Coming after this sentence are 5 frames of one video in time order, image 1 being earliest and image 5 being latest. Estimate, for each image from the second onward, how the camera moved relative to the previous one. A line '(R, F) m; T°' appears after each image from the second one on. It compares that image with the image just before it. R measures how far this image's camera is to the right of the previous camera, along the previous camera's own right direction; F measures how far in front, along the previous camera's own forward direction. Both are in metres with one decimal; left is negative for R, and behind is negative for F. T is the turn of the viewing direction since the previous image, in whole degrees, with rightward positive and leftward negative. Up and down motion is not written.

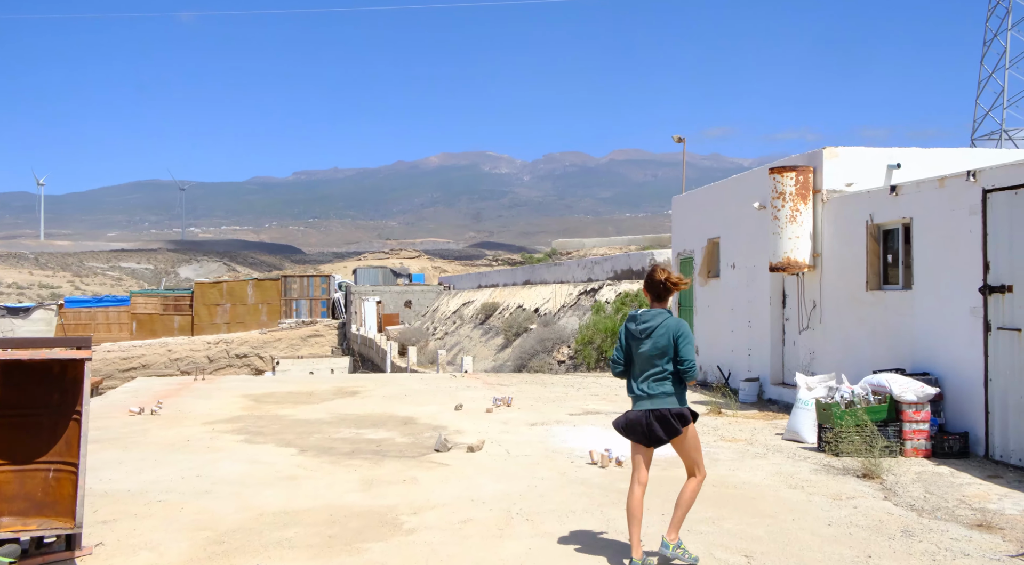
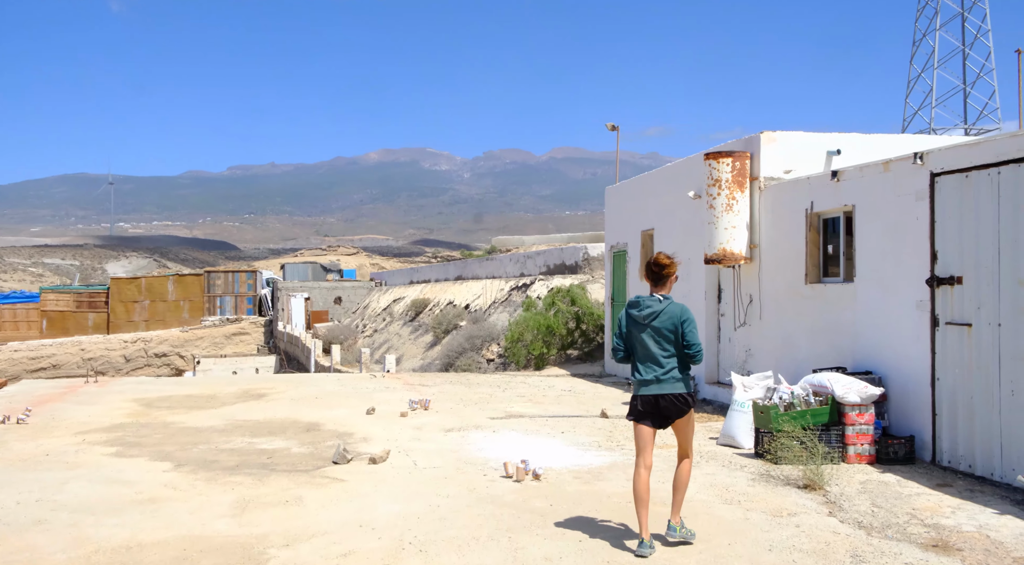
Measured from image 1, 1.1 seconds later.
(+0.3, +0.9) m; +4°
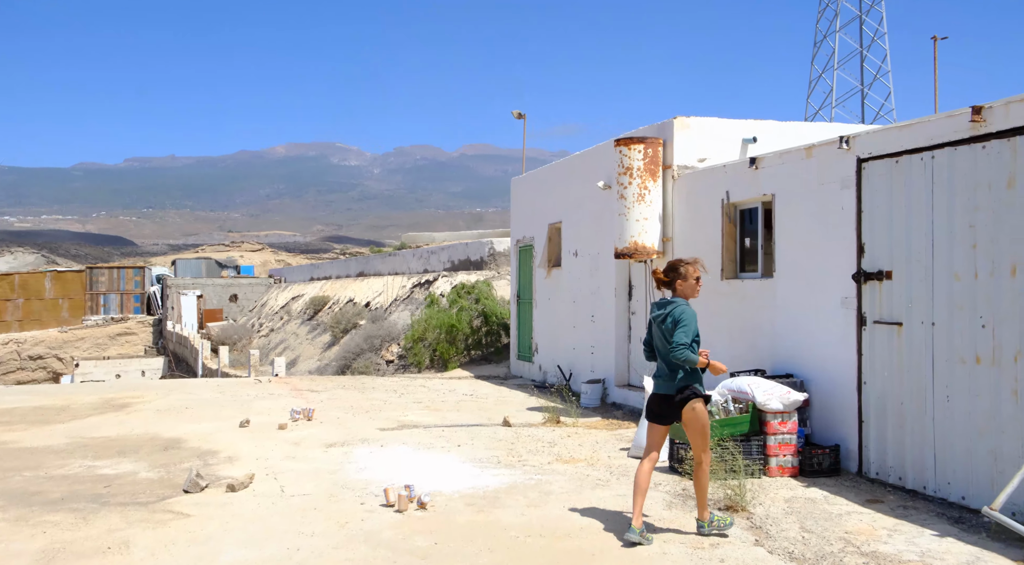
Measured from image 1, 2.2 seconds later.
(+0.2, +1.0) m; +5°
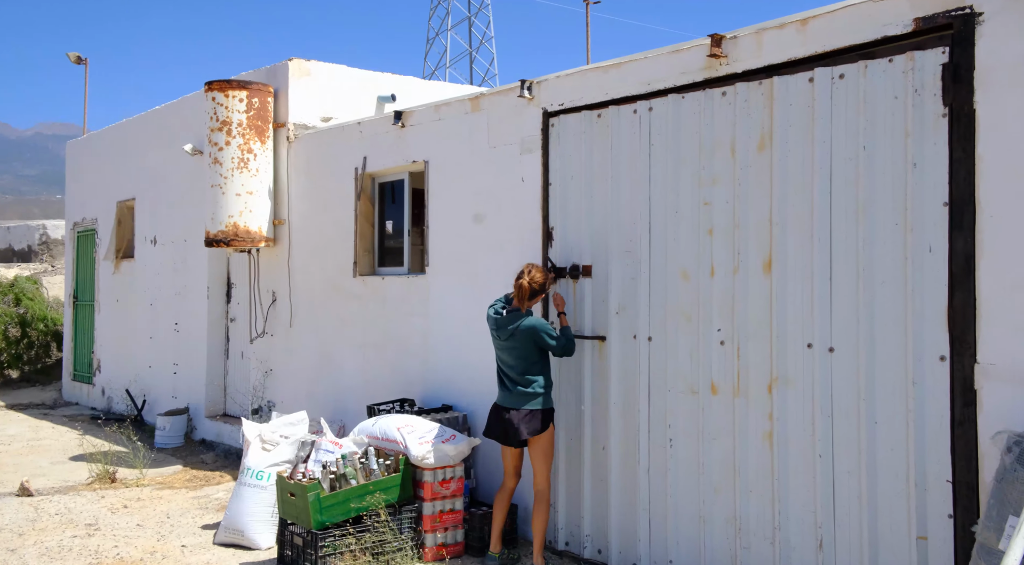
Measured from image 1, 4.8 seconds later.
(+0.4, +2.8) m; +23°
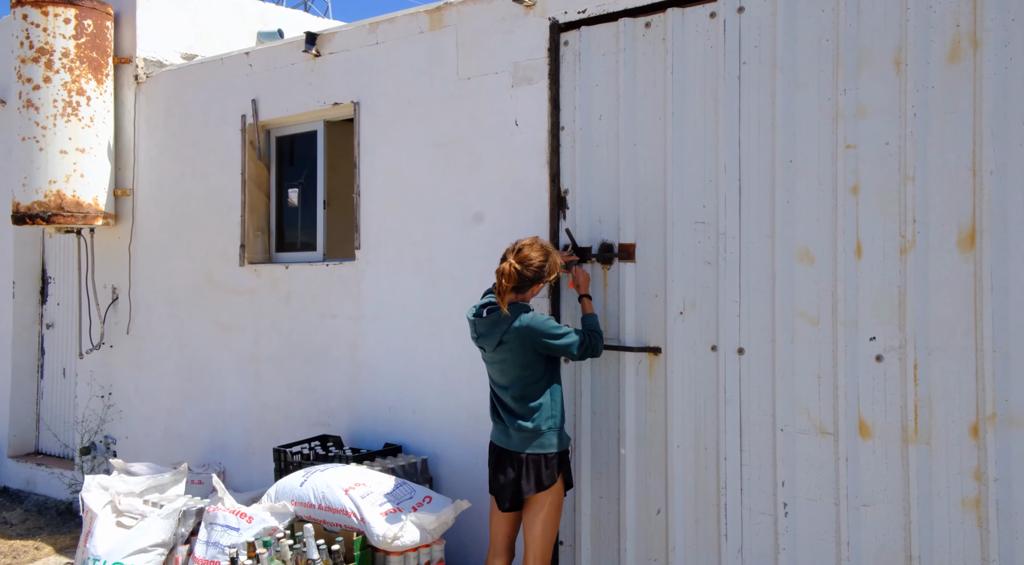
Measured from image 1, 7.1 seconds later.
(-0.8, +2.0) m; +11°
